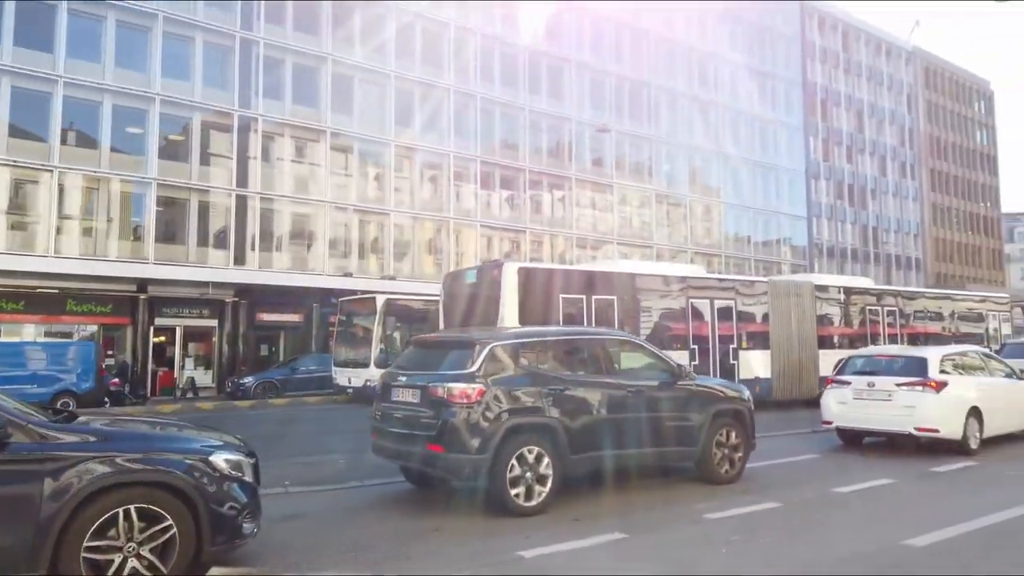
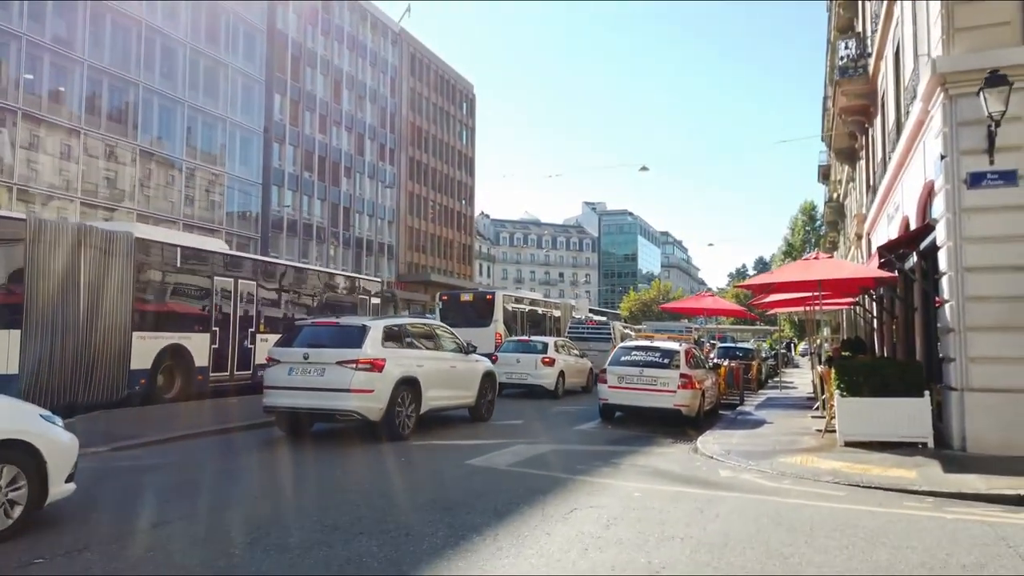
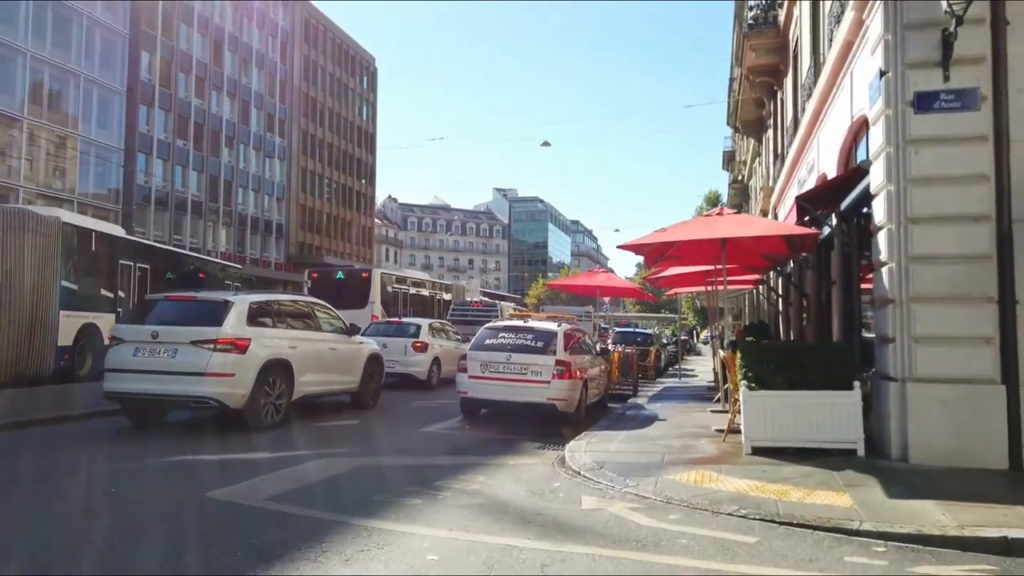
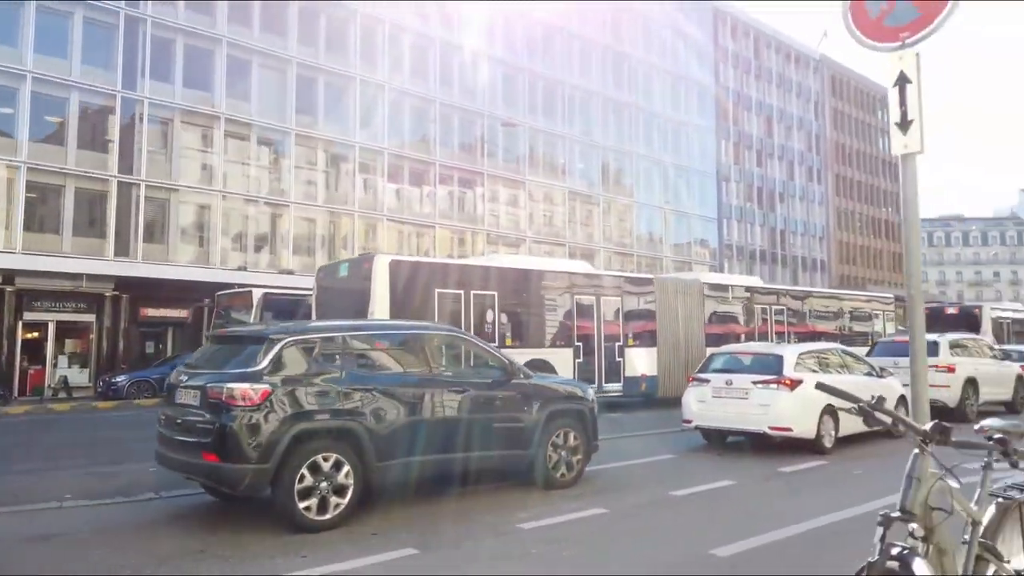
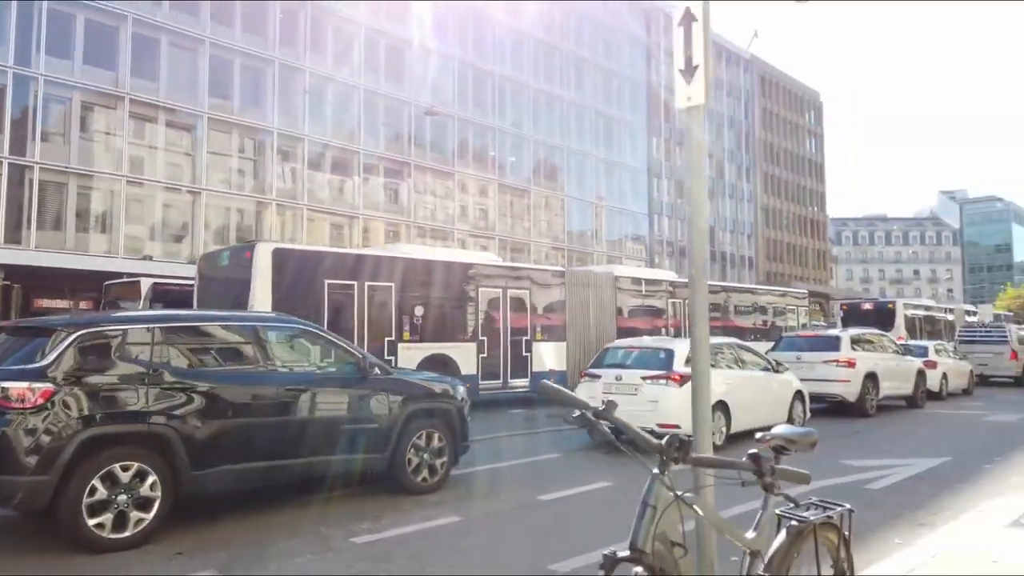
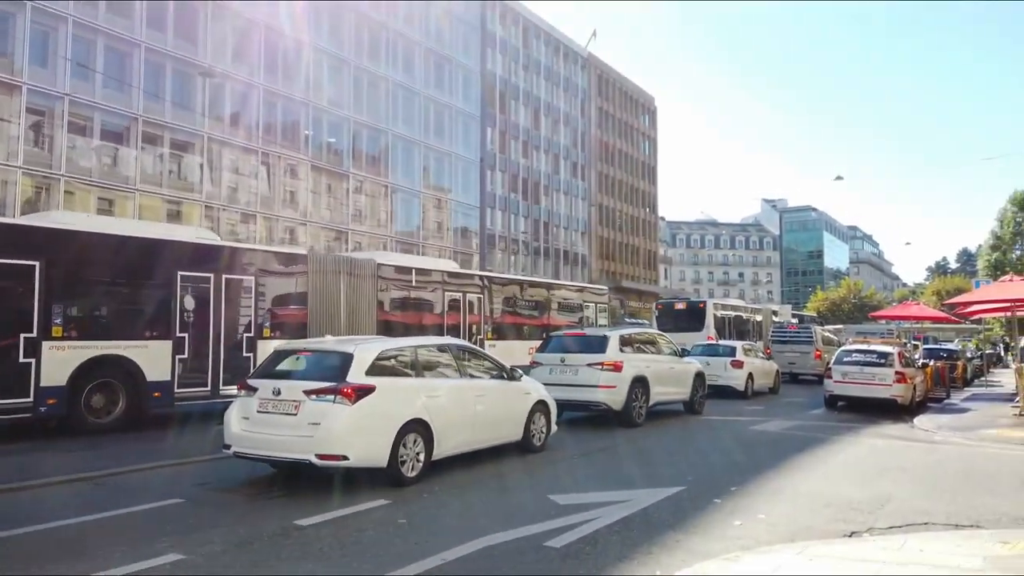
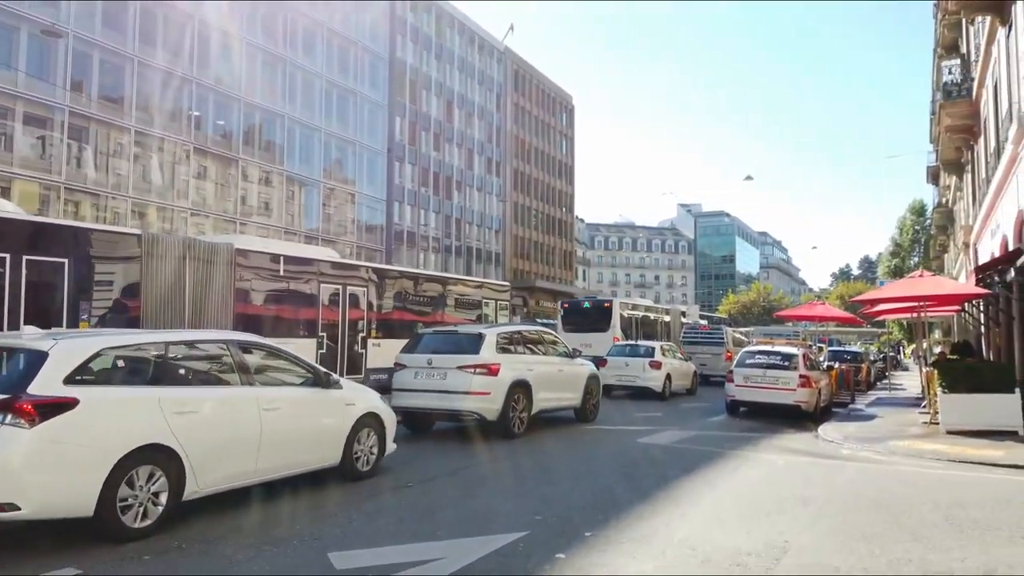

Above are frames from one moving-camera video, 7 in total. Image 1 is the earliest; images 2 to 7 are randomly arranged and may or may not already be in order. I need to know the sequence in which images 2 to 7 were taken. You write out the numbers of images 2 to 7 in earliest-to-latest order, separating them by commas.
4, 5, 6, 7, 2, 3
